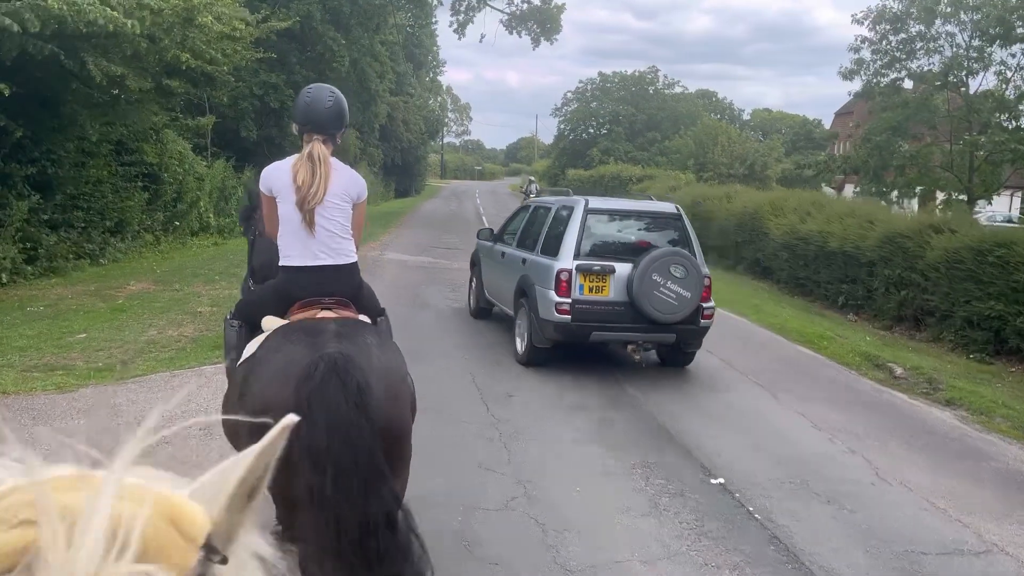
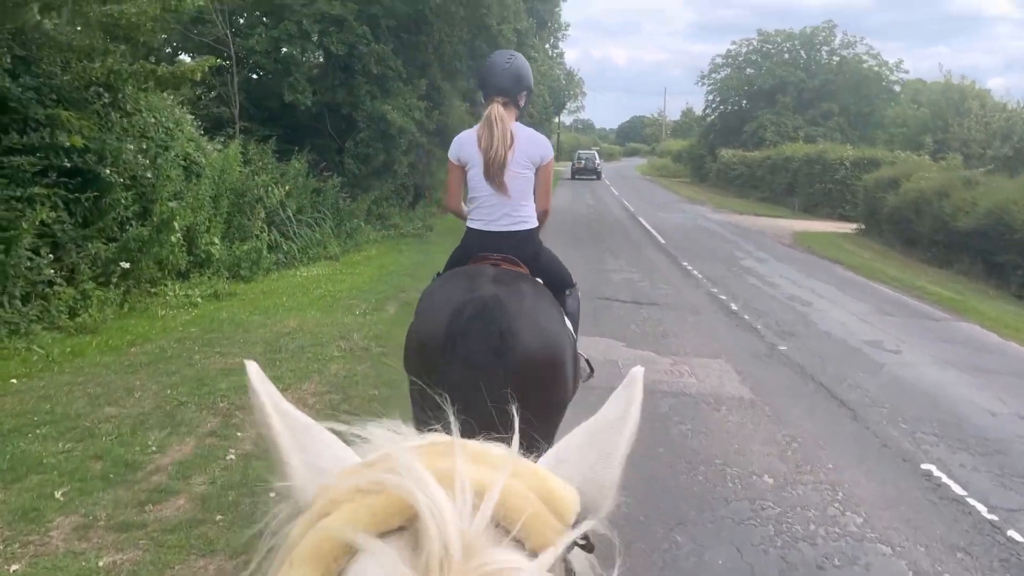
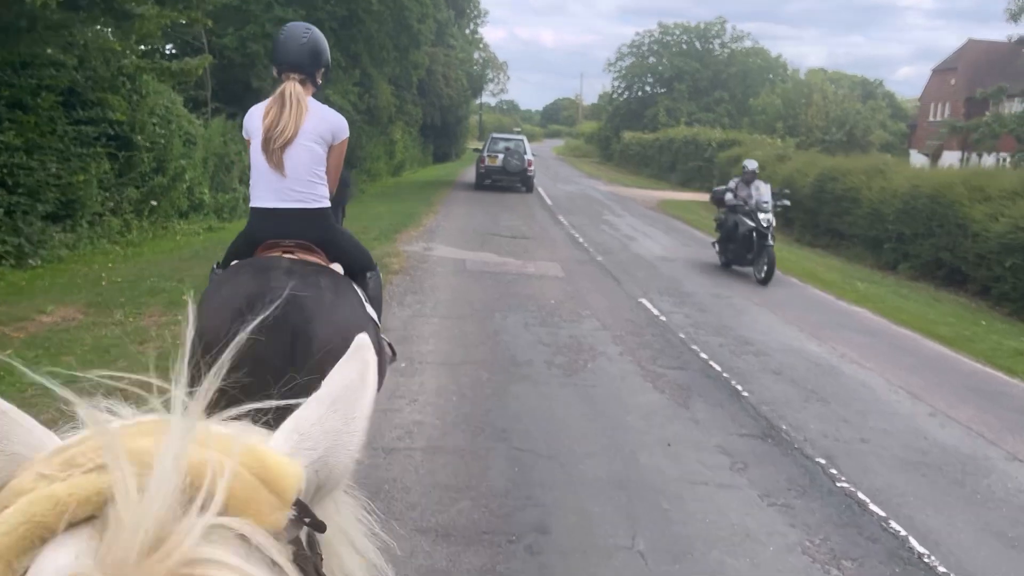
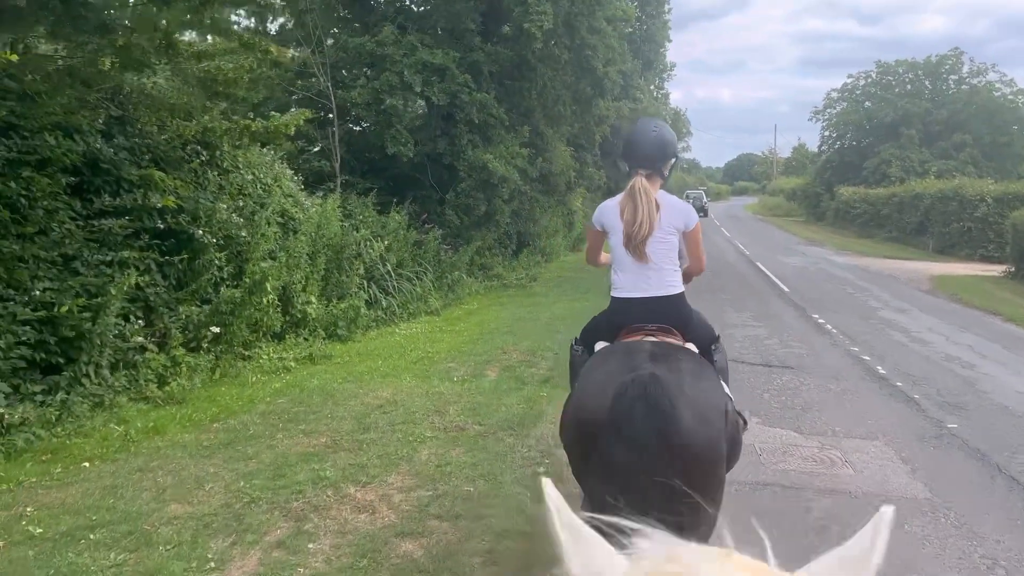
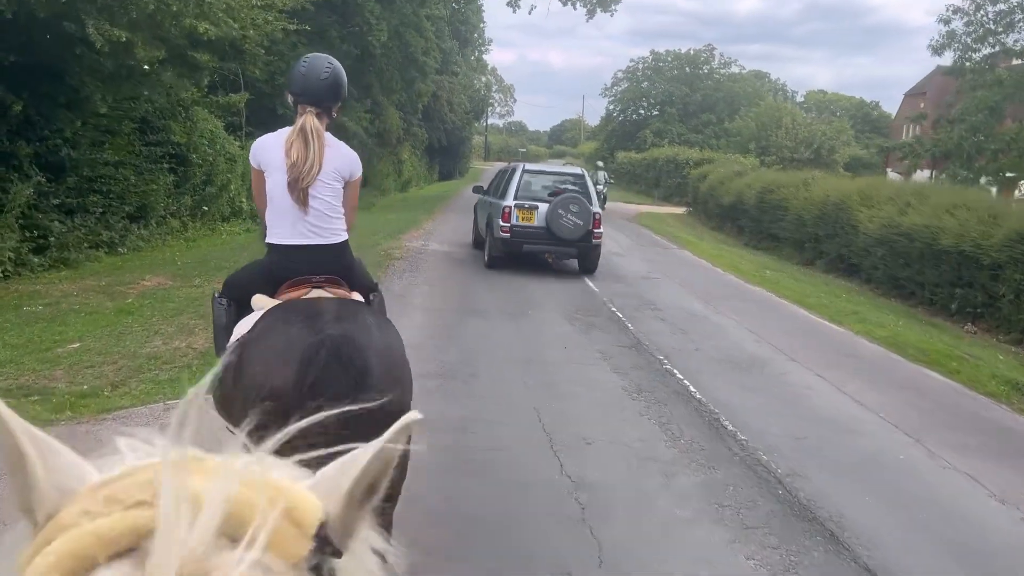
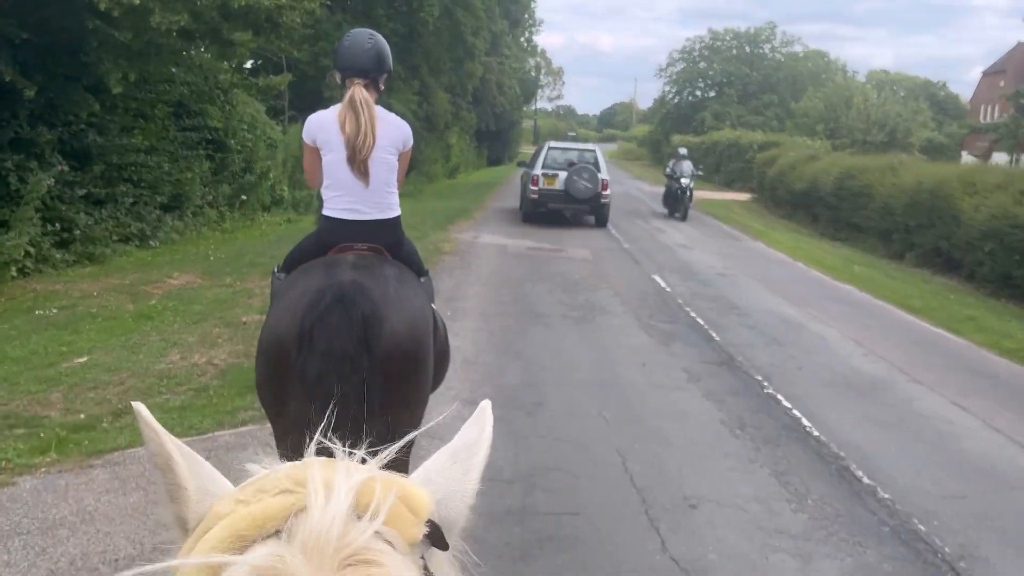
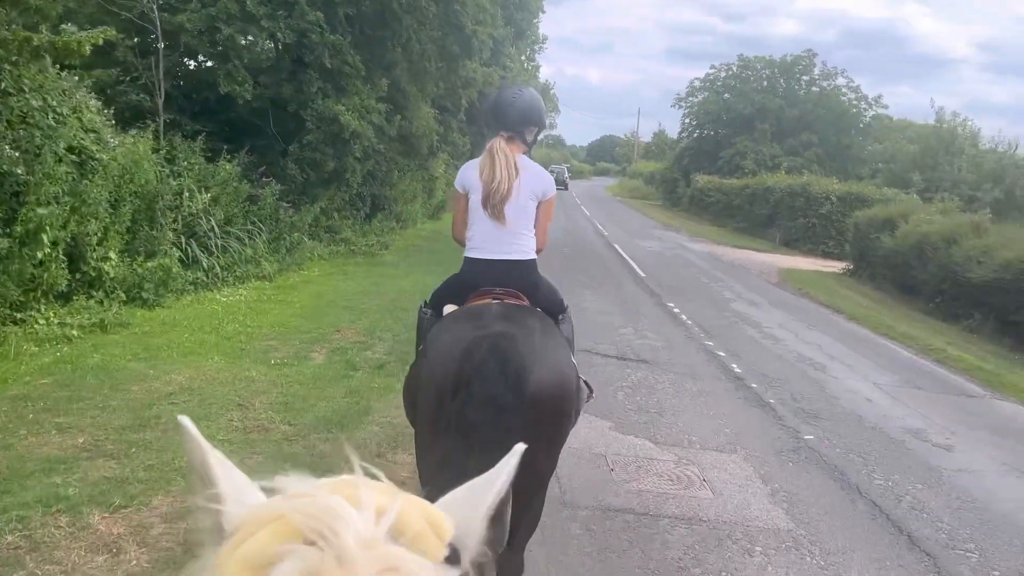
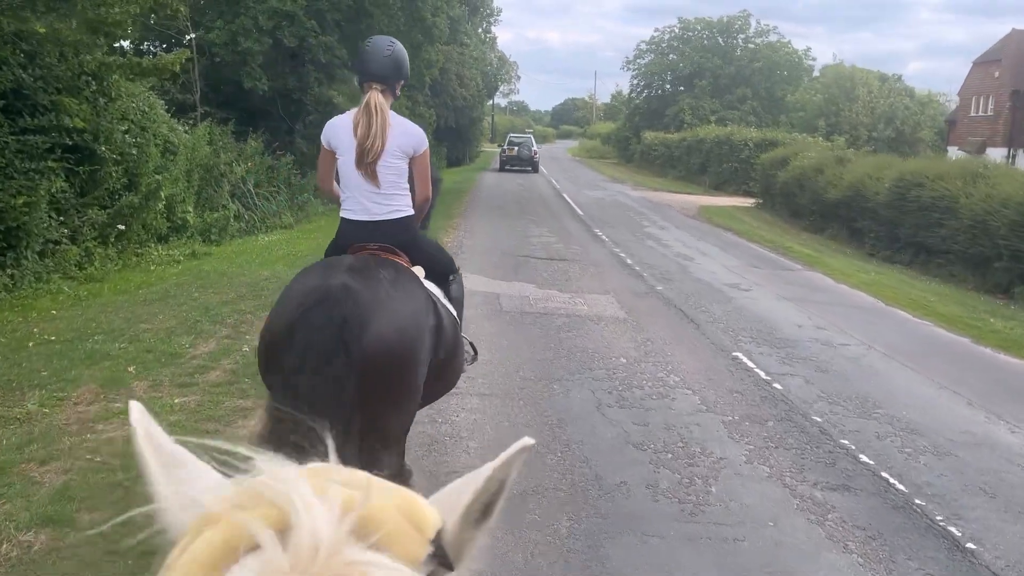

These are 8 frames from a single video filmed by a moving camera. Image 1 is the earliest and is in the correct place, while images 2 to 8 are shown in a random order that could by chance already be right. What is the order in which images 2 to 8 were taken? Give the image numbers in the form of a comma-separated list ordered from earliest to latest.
5, 6, 3, 8, 2, 4, 7
